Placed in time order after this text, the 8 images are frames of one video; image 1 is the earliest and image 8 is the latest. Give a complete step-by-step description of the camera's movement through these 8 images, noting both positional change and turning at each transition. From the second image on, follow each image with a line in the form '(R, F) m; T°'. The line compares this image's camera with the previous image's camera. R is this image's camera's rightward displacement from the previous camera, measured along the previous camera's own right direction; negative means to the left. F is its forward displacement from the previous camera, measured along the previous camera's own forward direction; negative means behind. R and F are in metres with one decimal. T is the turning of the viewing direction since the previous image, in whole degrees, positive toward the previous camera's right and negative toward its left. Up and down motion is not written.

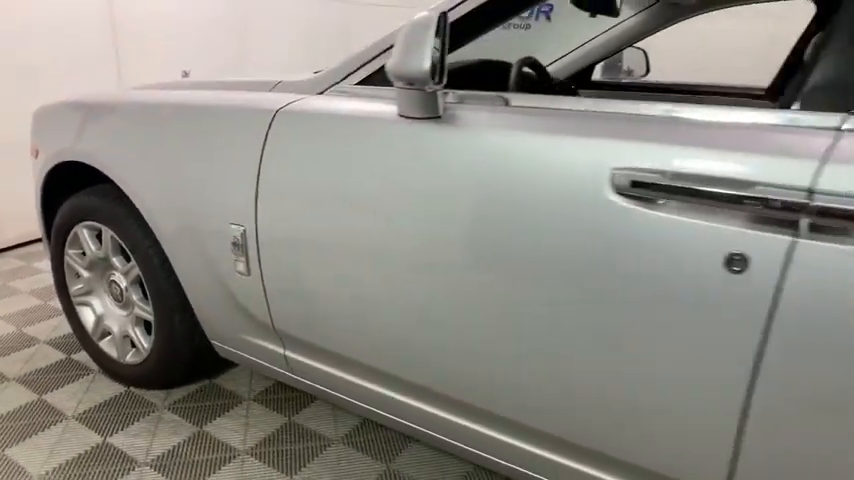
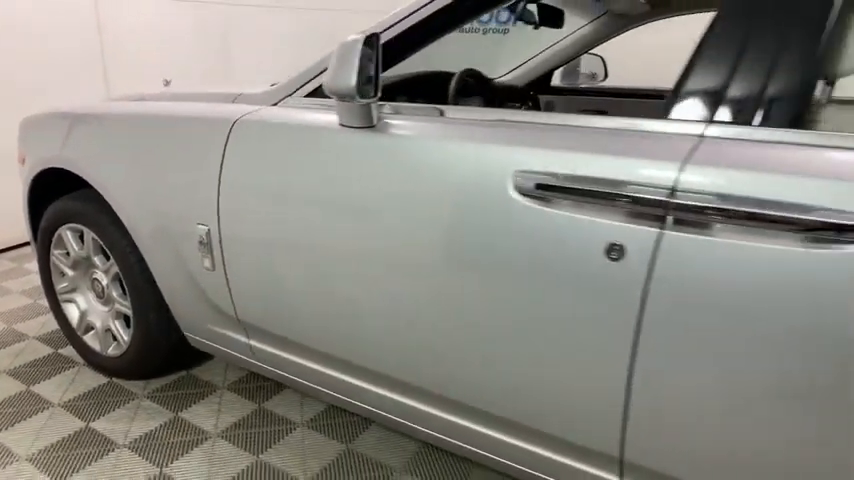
(+0.1, -0.1) m; 0°
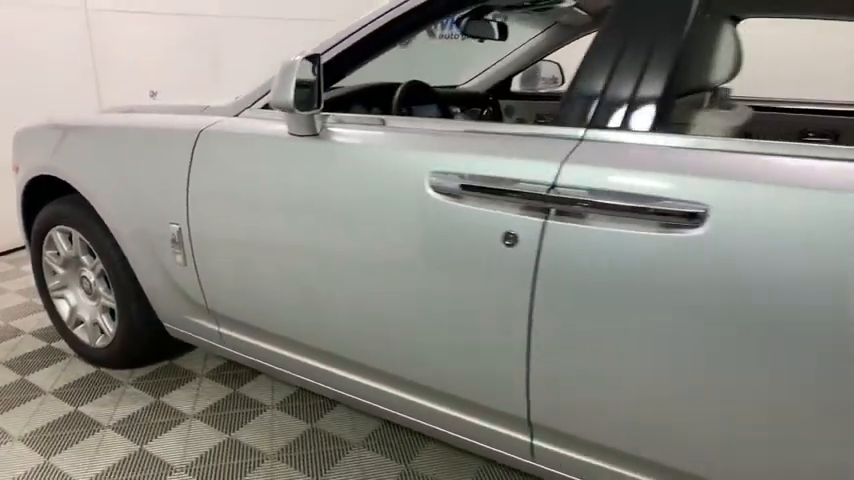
(+0.2, -0.2) m; 0°
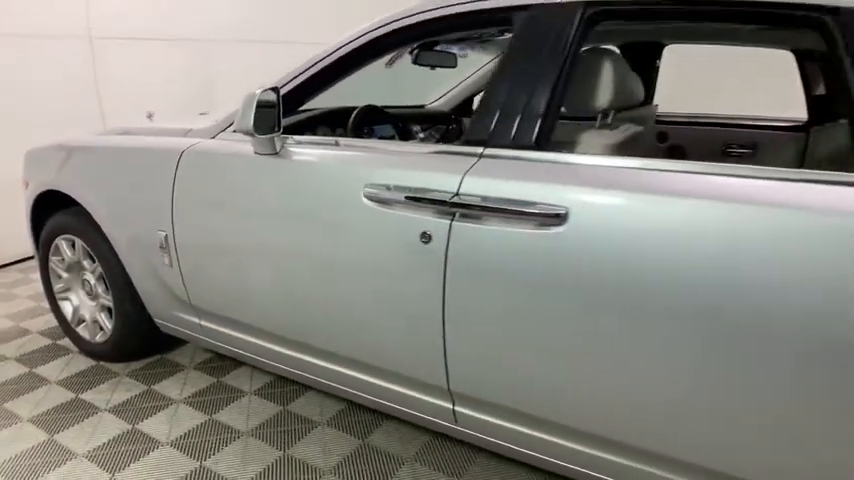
(+0.2, -0.3) m; -1°
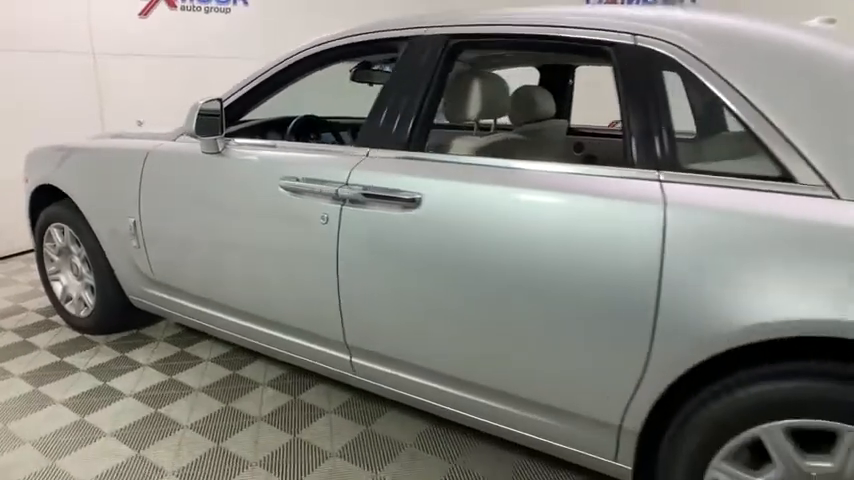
(+0.4, -0.4) m; -1°
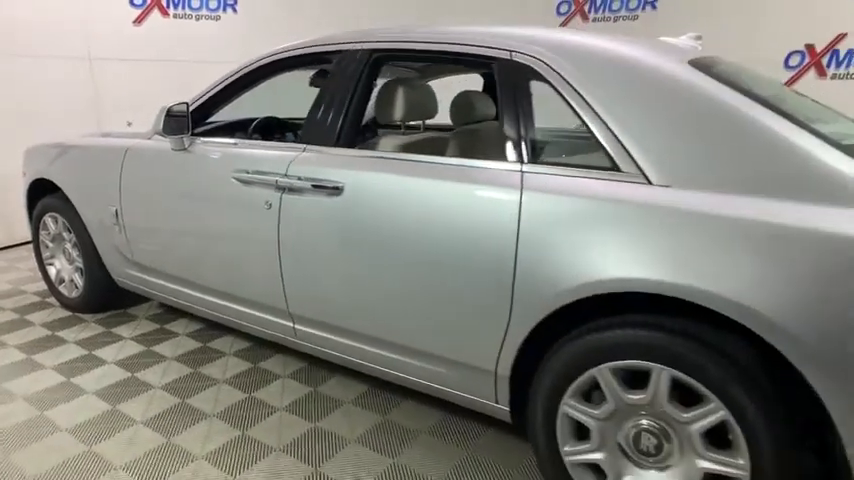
(+0.3, -0.3) m; -1°
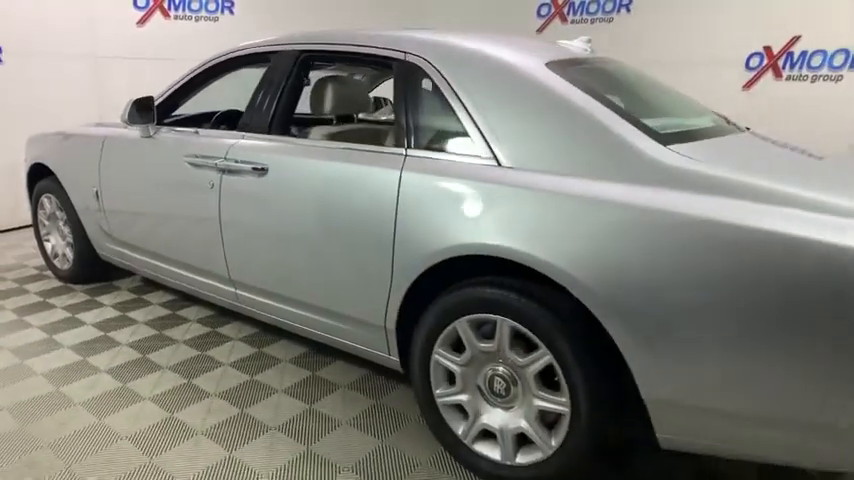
(+0.4, -0.3) m; -3°
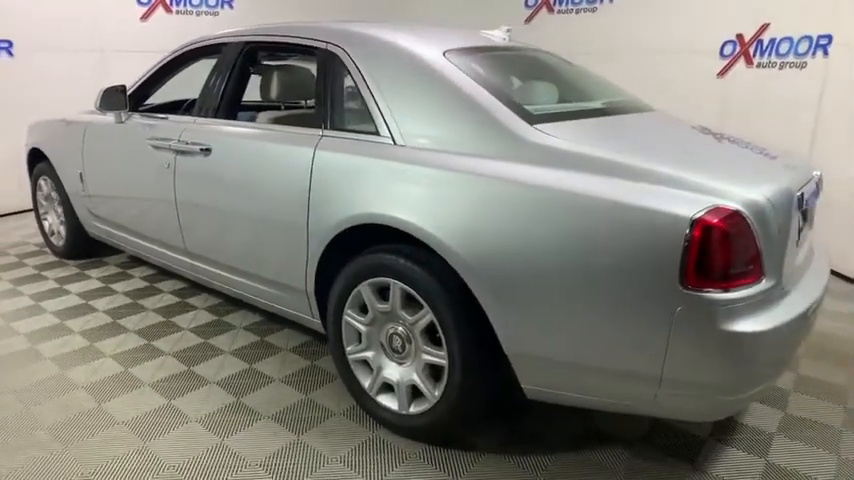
(+0.4, -0.2) m; -3°
